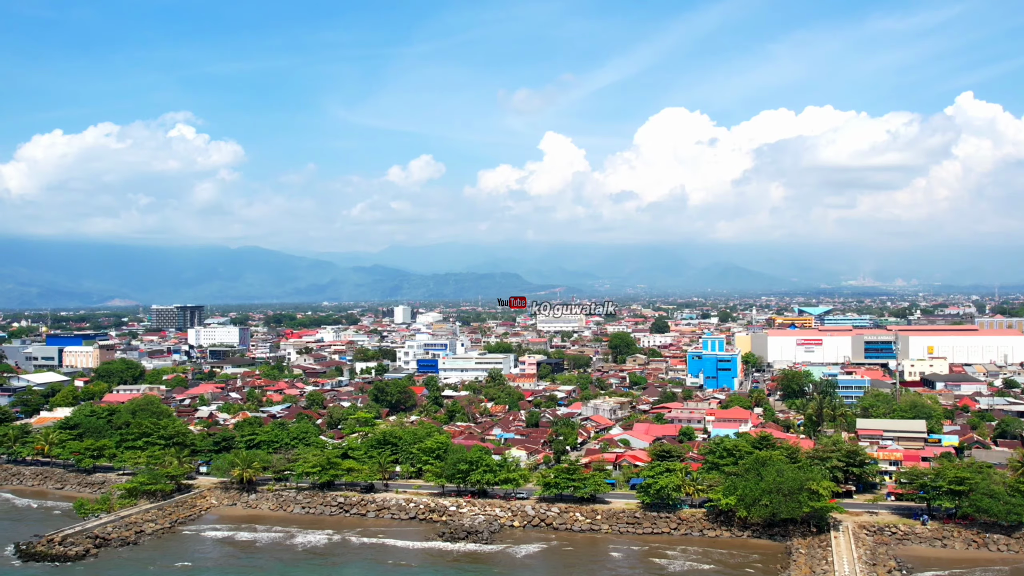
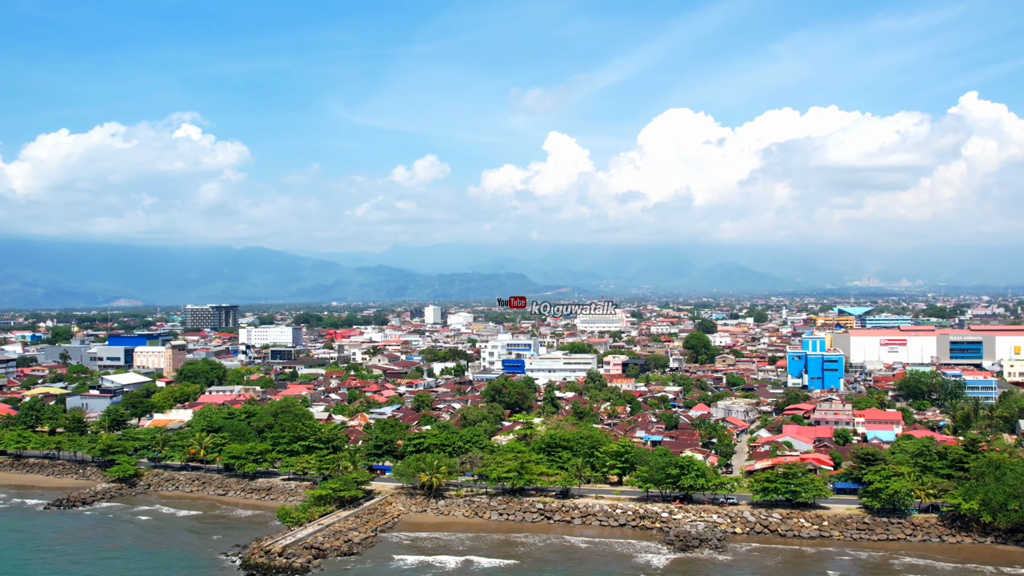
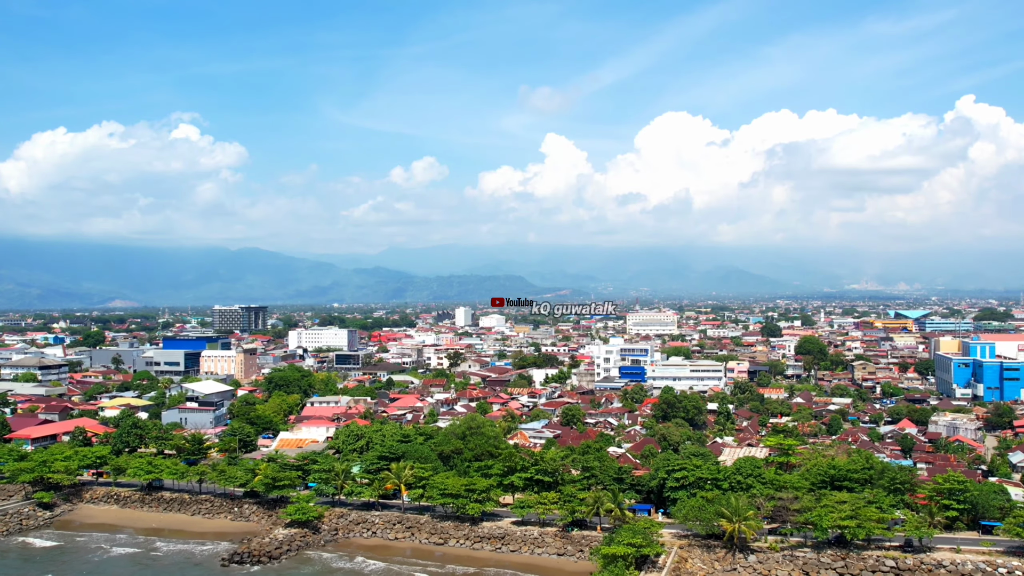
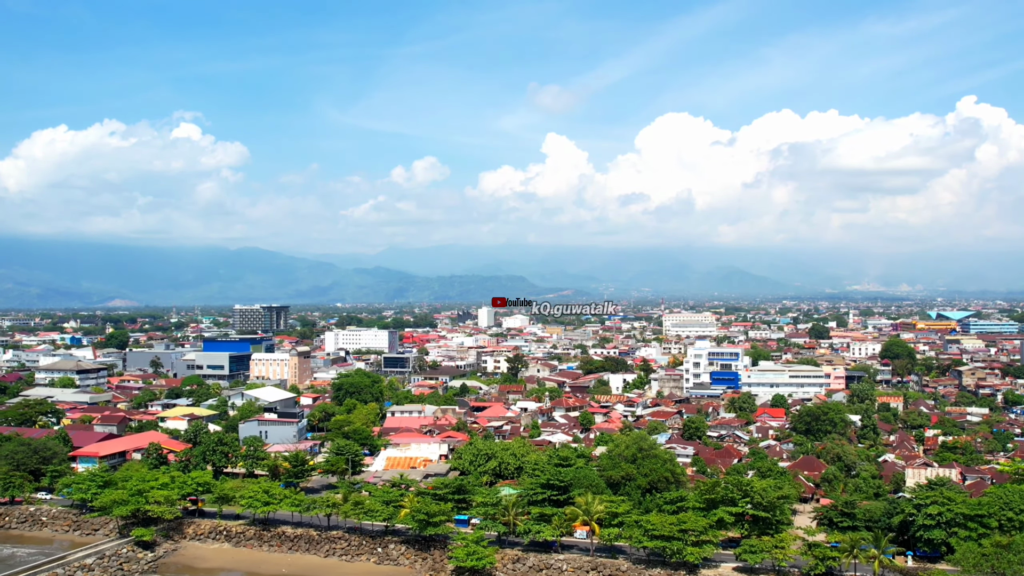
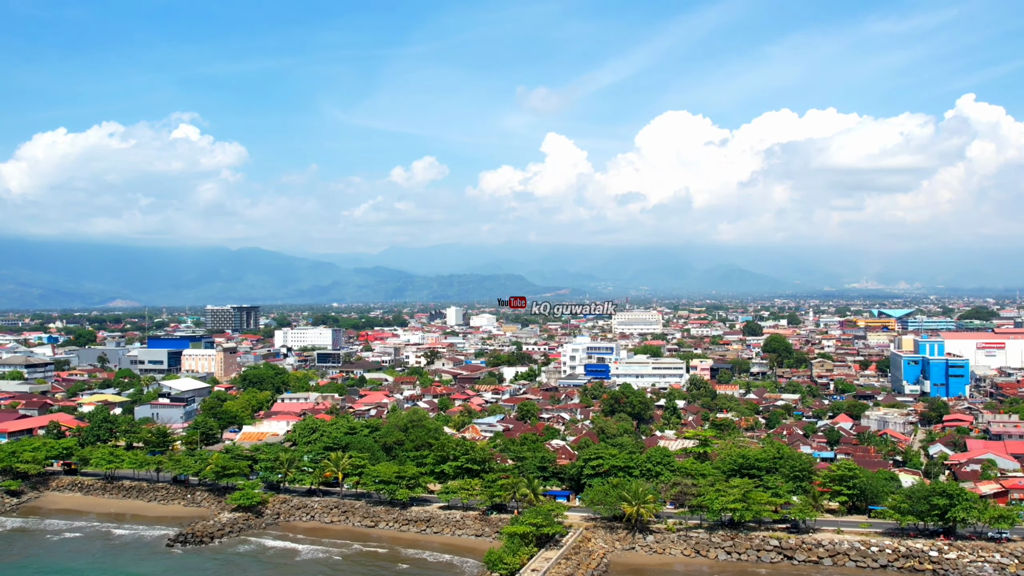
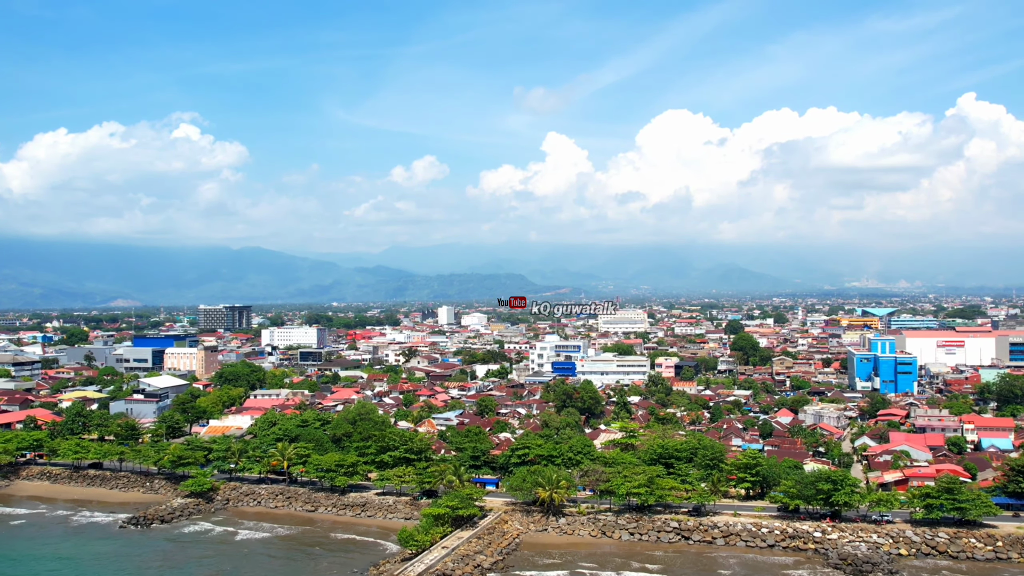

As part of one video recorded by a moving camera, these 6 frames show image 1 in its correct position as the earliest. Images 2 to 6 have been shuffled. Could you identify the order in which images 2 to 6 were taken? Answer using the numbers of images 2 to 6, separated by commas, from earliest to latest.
2, 6, 5, 3, 4
